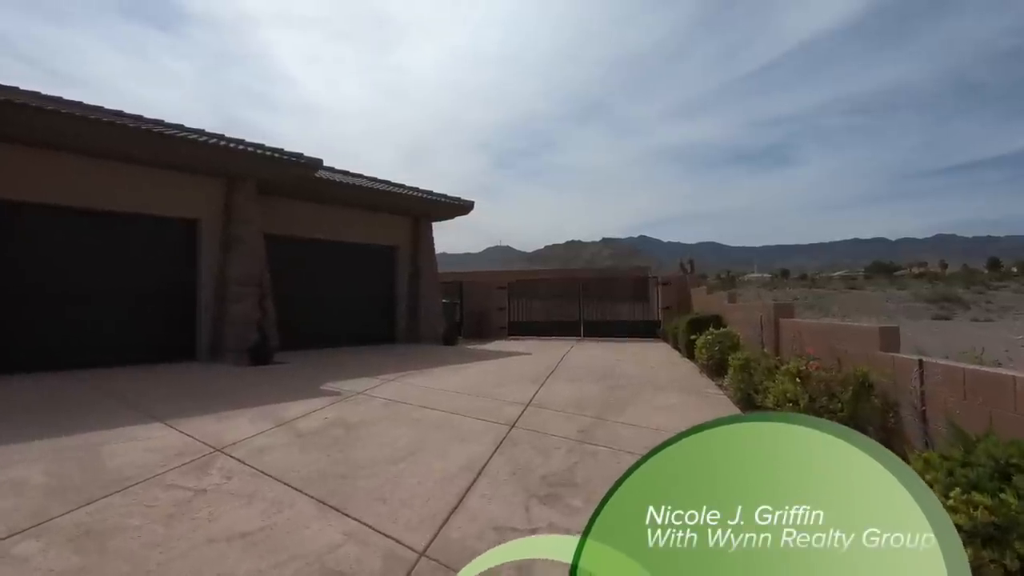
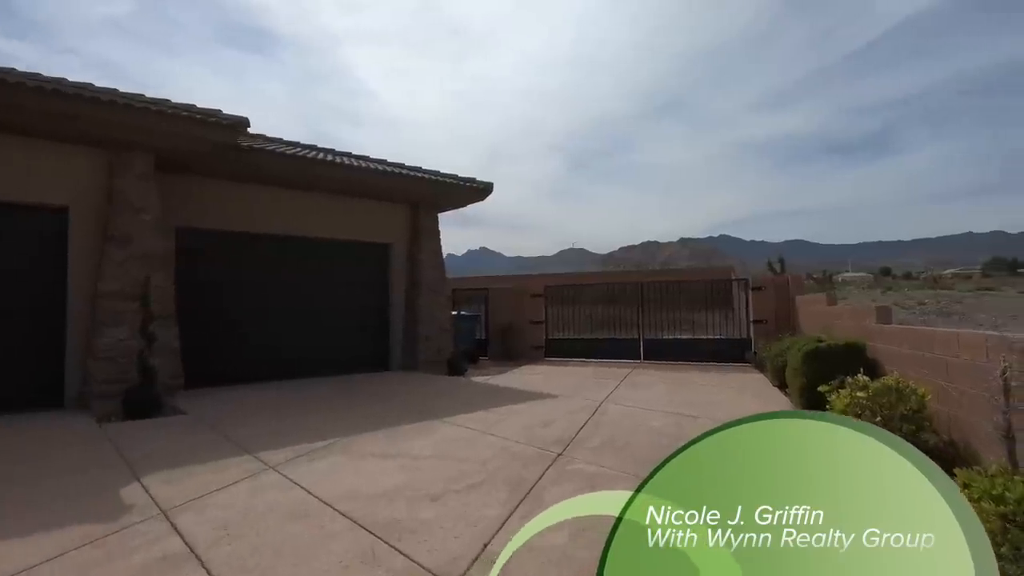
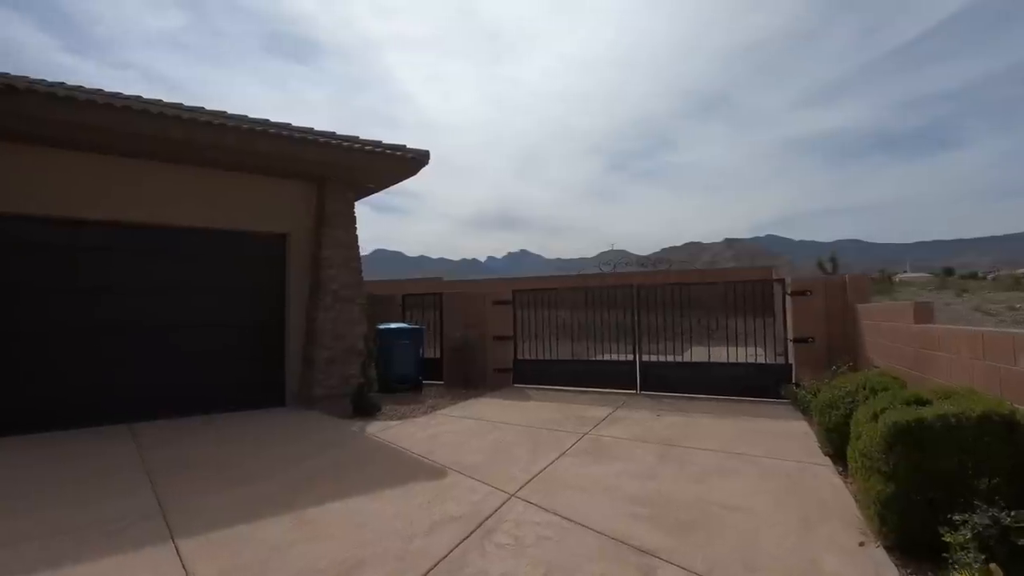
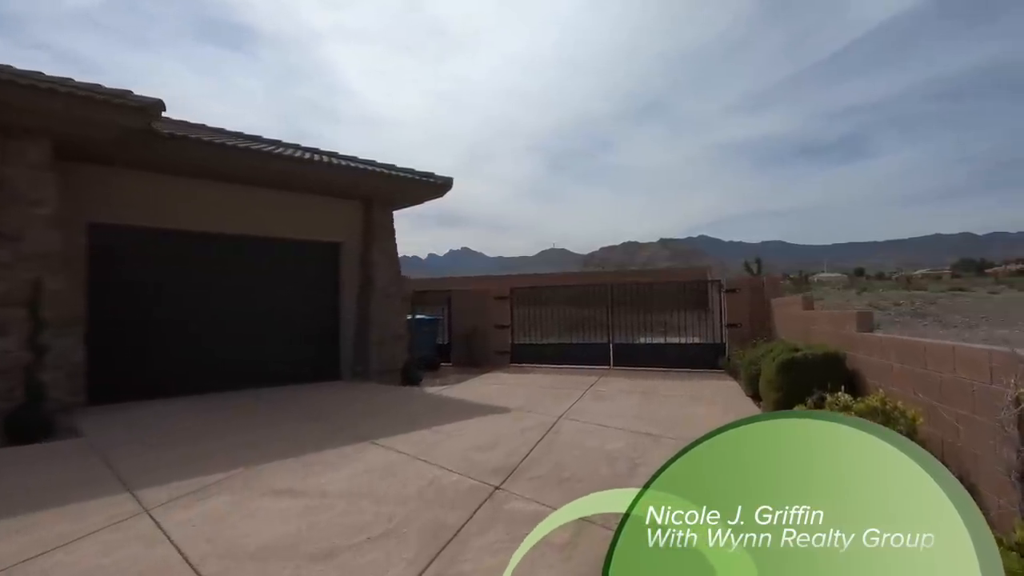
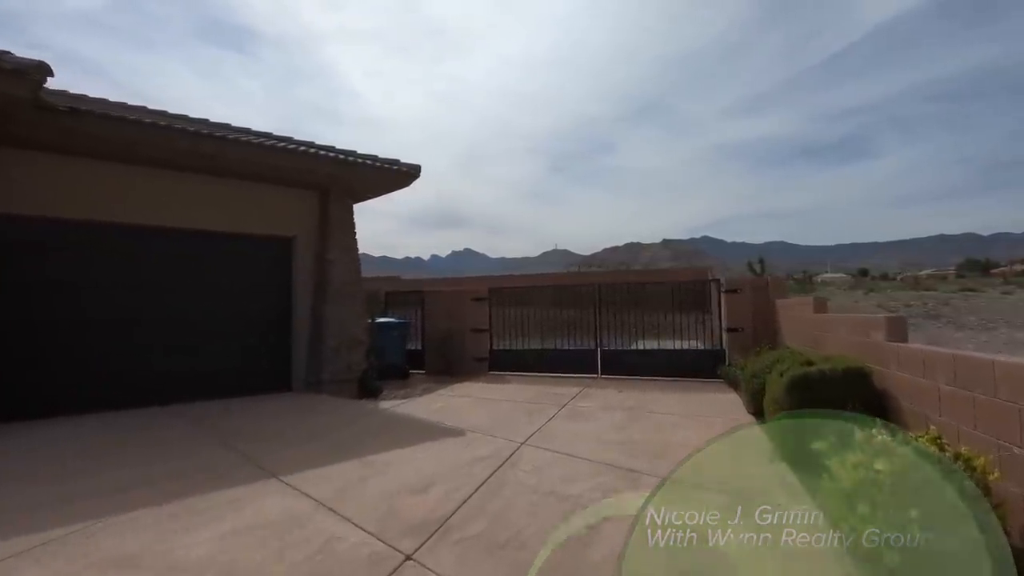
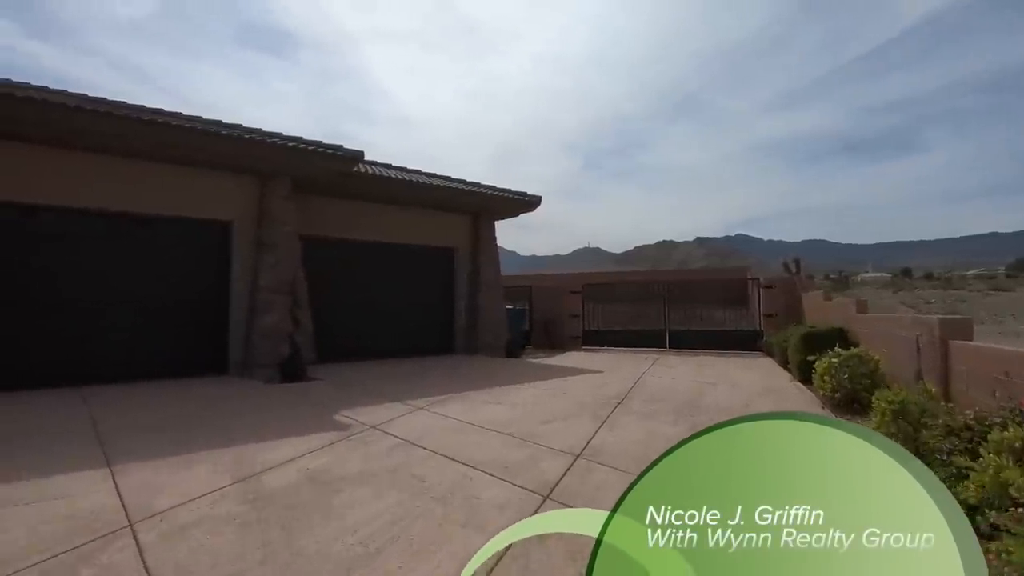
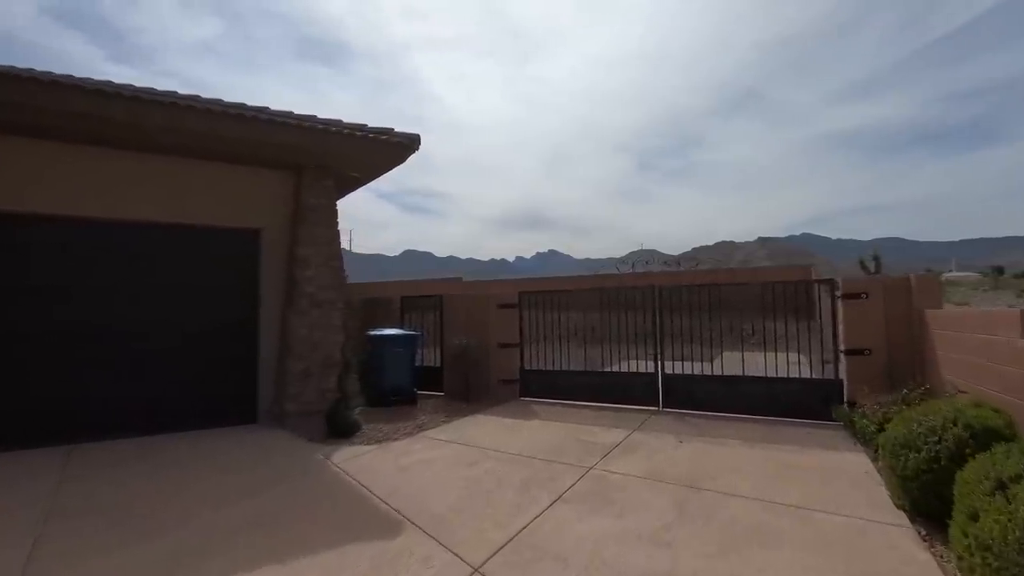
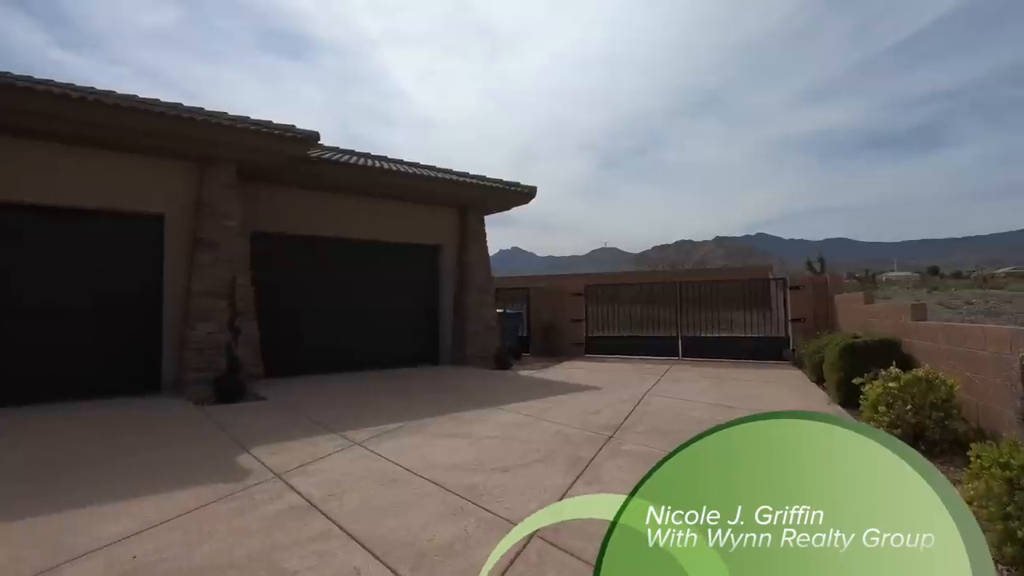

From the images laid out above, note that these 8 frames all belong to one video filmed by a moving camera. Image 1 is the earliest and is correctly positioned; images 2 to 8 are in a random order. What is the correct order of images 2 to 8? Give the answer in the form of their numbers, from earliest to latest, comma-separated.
6, 8, 2, 4, 5, 3, 7
